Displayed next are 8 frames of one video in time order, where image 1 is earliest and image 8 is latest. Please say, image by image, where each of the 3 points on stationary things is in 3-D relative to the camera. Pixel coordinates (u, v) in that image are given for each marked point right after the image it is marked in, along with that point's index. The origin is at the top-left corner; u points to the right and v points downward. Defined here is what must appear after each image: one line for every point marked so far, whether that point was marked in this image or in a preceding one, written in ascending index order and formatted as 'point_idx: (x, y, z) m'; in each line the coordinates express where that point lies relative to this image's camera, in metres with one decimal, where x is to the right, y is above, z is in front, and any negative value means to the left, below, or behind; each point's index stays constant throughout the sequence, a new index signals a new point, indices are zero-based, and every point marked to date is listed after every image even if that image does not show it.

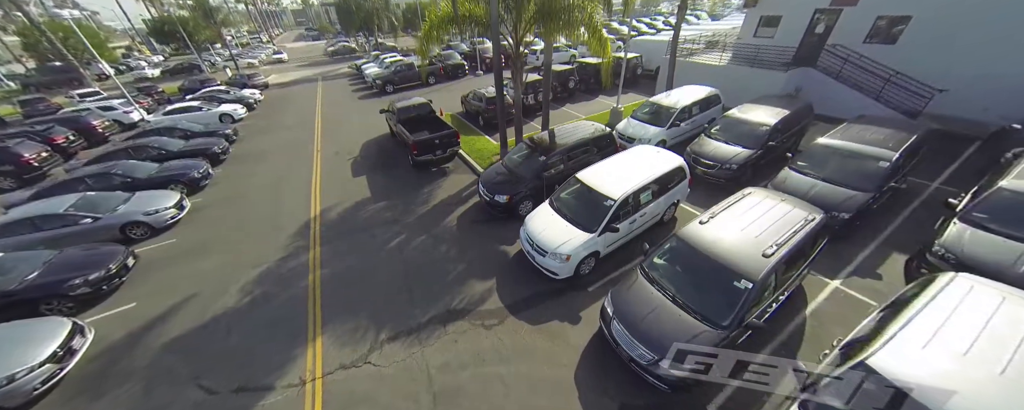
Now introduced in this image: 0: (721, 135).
0: (+6.0, +2.0, +8.9) m
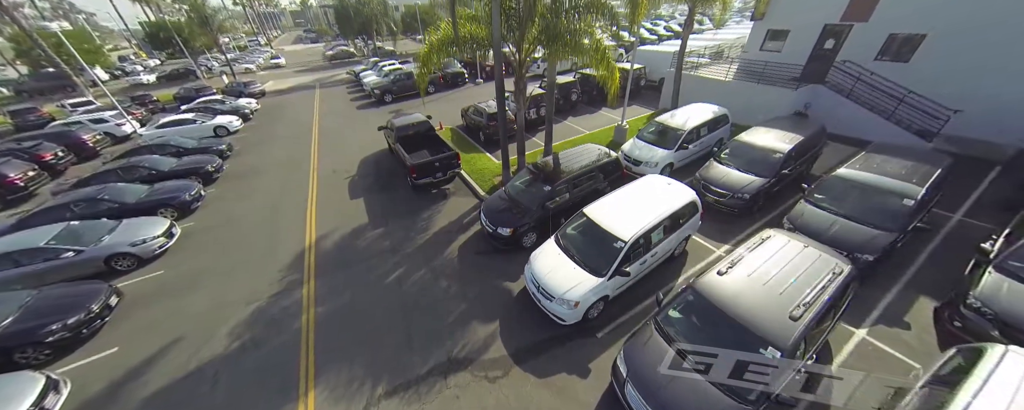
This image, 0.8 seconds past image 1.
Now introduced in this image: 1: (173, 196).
0: (+6.1, +1.2, +8.5) m
1: (-10.7, +0.3, +9.8) m
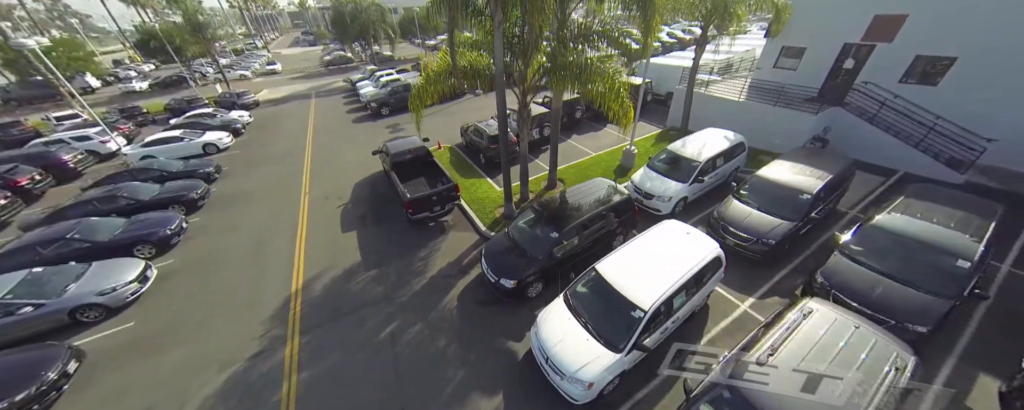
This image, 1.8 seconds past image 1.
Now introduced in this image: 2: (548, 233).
0: (+6.2, +0.1, +7.9) m
1: (-10.7, -0.8, +9.1) m
2: (+0.9, -0.7, +7.4) m
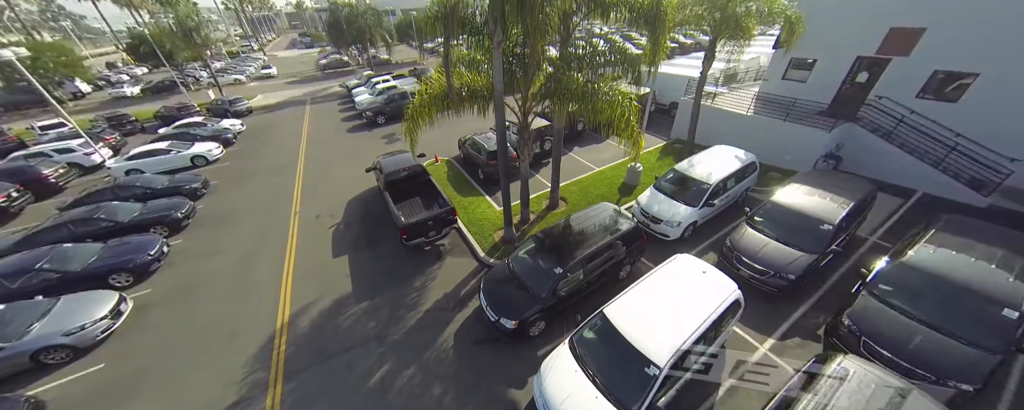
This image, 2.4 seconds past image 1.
0: (+6.2, -0.6, +7.4) m
1: (-10.7, -1.5, +8.5) m
2: (+0.9, -1.4, +6.9) m
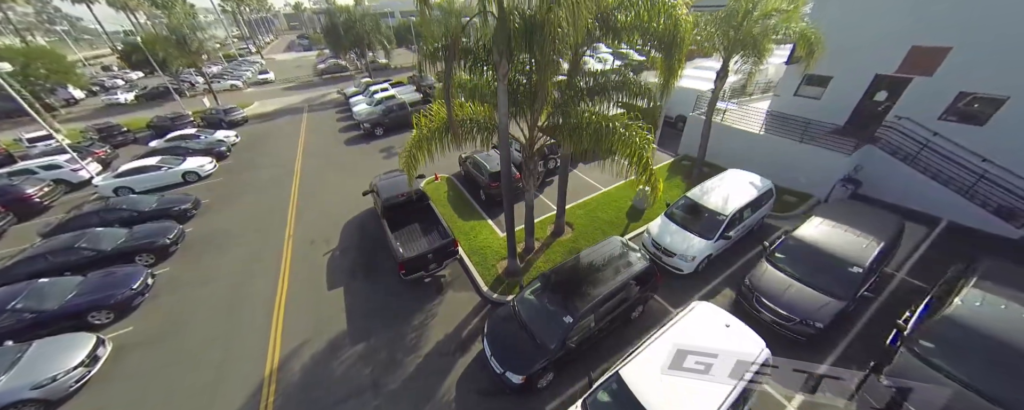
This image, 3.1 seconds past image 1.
0: (+6.3, -1.4, +6.9) m
1: (-10.5, -2.3, +8.0) m
2: (+1.0, -2.2, +6.4) m
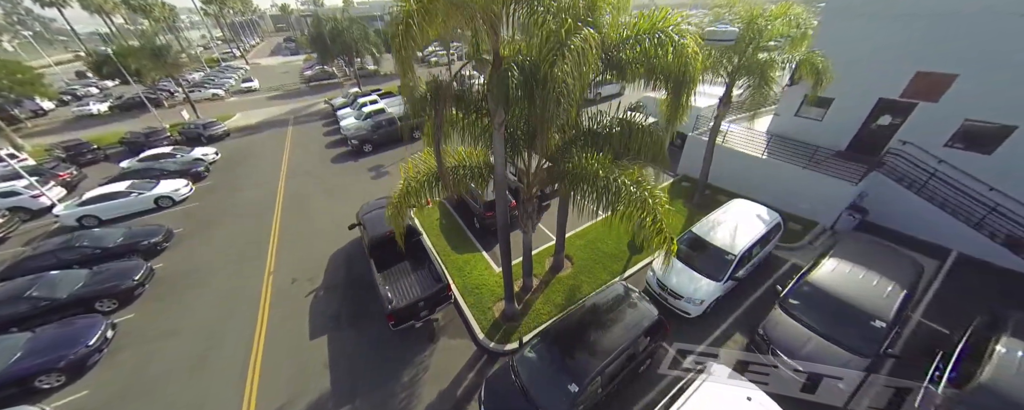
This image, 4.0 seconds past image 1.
0: (+6.3, -2.4, +6.5) m
1: (-10.6, -3.5, +7.2) m
2: (+1.0, -3.2, +5.9) m
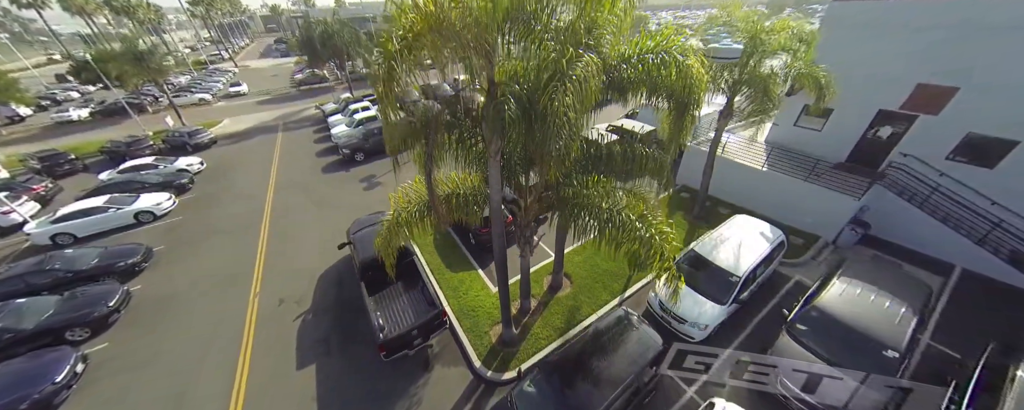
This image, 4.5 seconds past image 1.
0: (+6.2, -2.8, +6.3) m
1: (-10.6, -4.1, +6.7) m
2: (+1.0, -3.8, +5.5) m
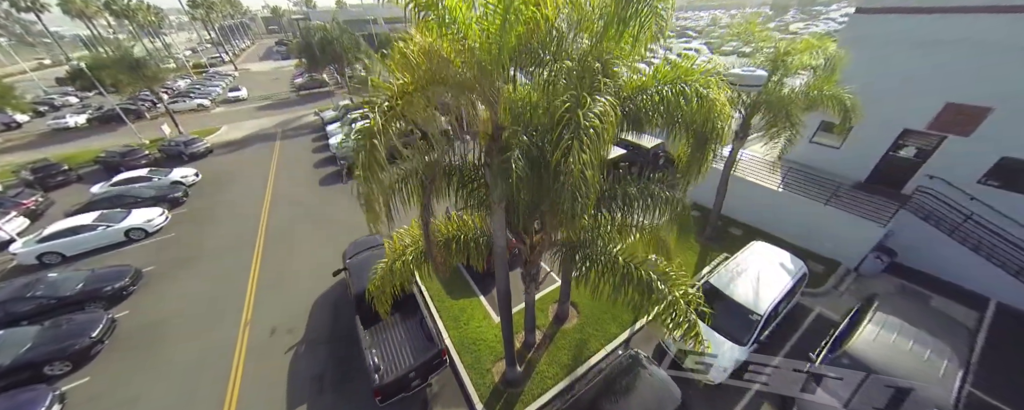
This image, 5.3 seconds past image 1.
0: (+6.3, -3.6, +5.8) m
1: (-10.5, -4.8, +6.2) m
2: (+1.1, -4.5, +5.0) m
